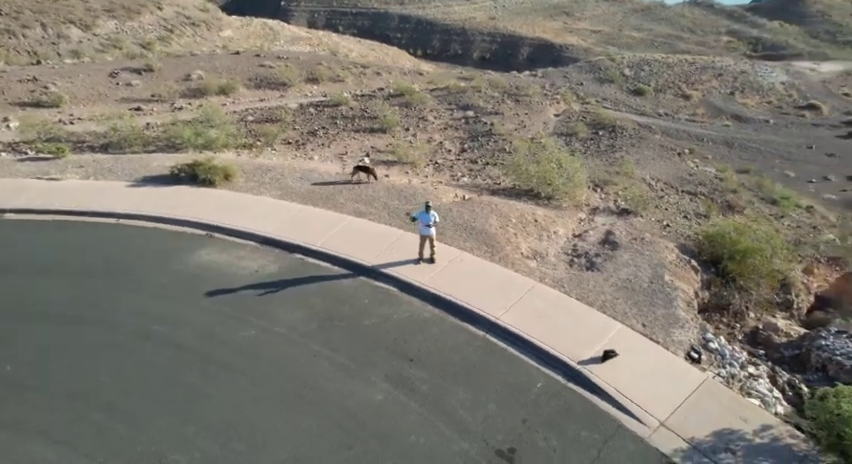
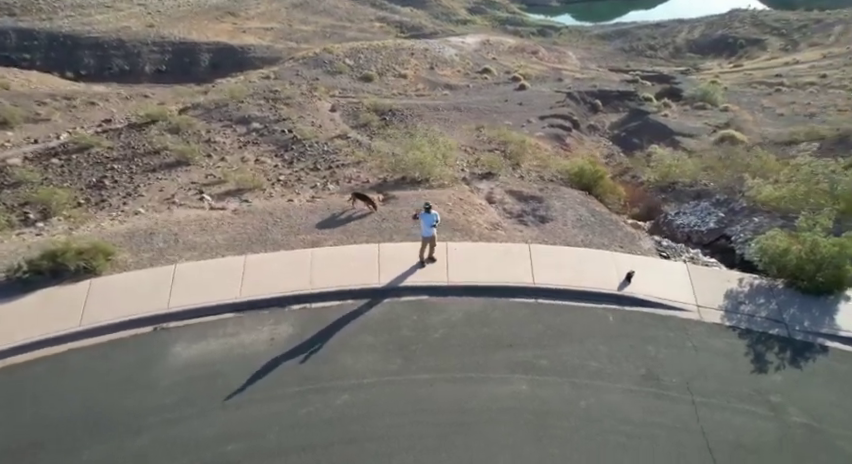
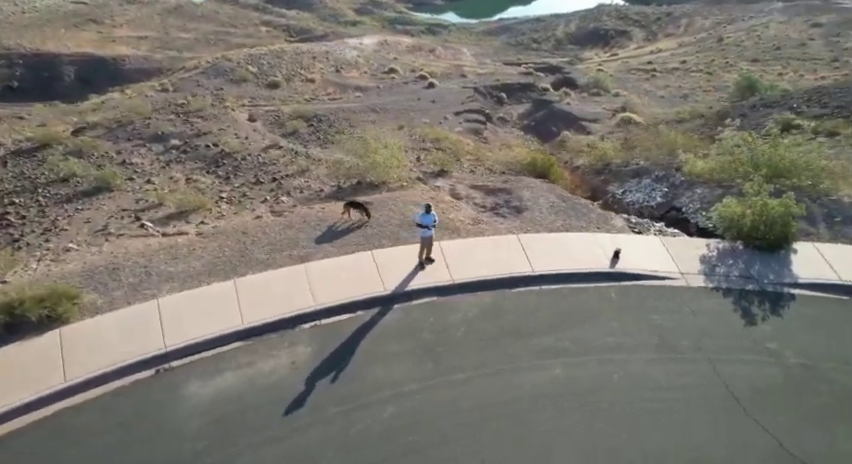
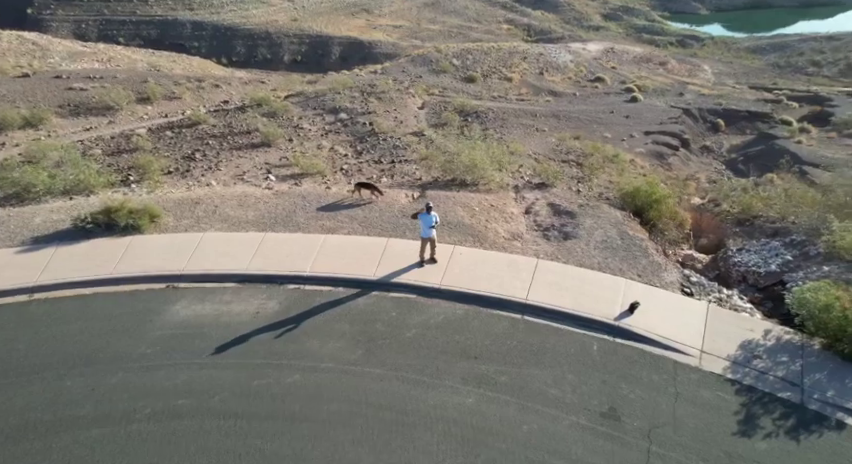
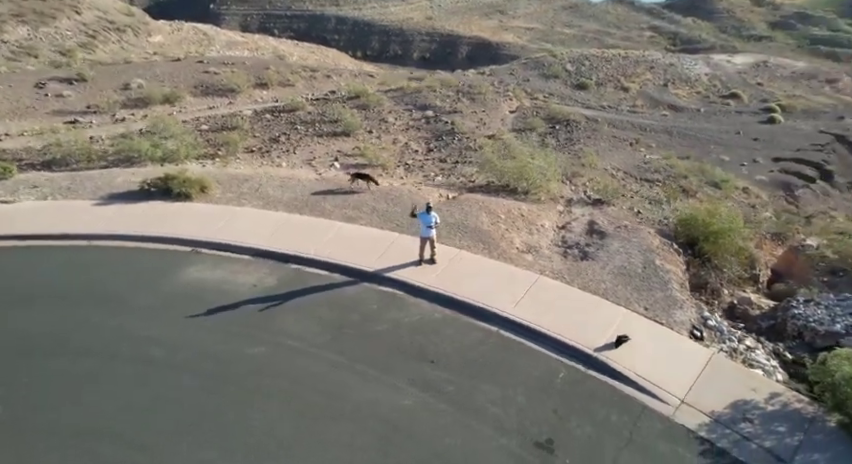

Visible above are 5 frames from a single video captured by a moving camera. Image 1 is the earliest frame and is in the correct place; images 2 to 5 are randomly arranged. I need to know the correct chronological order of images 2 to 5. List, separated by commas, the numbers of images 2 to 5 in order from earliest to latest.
5, 4, 2, 3
